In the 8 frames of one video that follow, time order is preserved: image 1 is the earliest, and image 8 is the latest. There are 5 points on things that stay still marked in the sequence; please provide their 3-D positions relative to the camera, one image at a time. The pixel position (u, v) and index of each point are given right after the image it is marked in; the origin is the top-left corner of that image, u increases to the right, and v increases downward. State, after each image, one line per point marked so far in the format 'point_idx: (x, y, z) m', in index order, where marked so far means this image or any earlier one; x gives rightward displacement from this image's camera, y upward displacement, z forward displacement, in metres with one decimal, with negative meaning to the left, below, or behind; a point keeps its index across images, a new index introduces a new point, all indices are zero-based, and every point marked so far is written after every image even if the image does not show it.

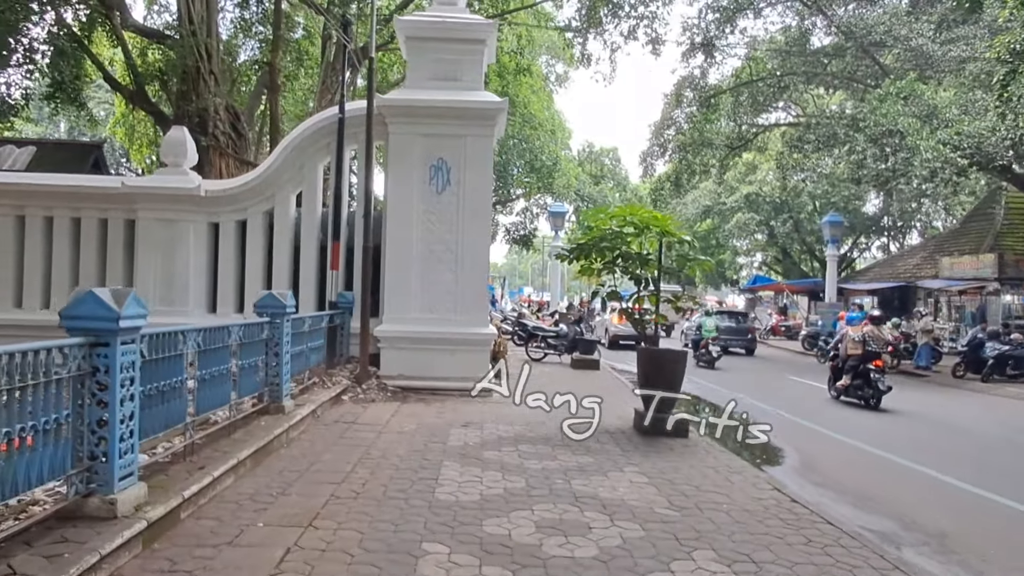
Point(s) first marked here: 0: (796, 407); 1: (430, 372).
0: (+4.6, -1.9, +11.7) m
1: (-1.1, -1.2, +10.1) m
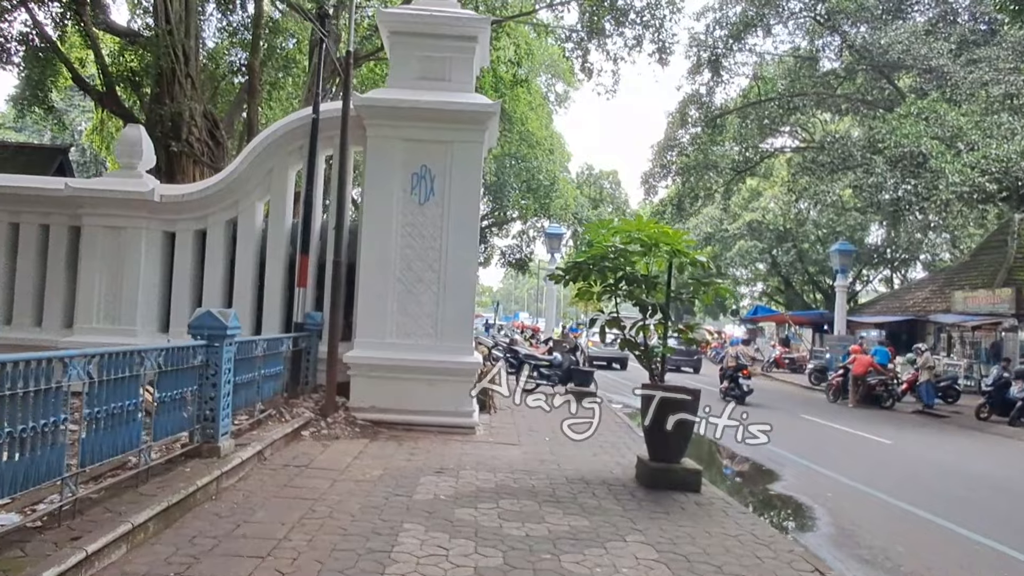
0: (+4.4, -2.3, +10.5) m
1: (-1.3, -1.4, +9.0) m
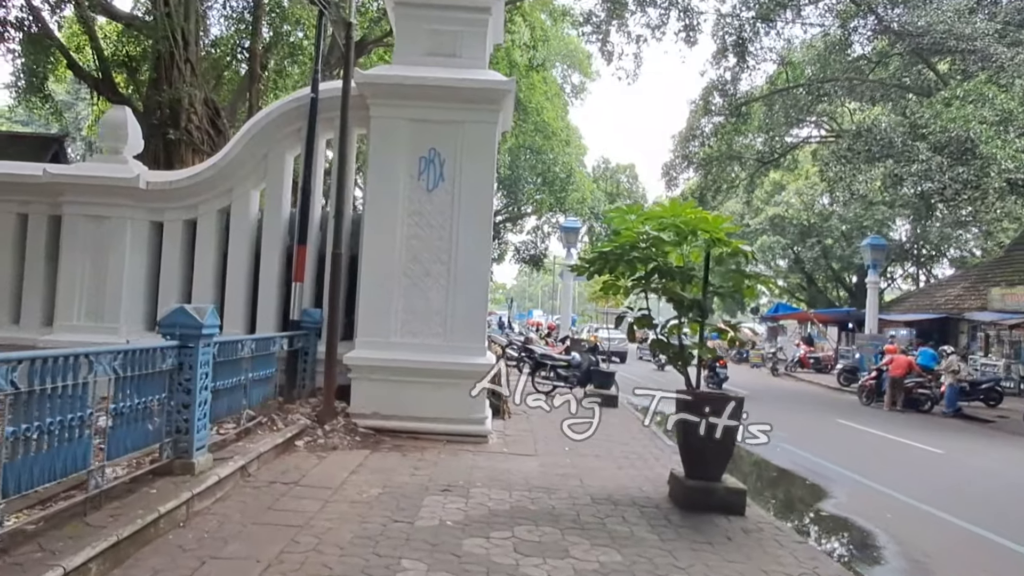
0: (+4.6, -2.2, +9.7) m
1: (-1.1, -1.4, +8.2) m
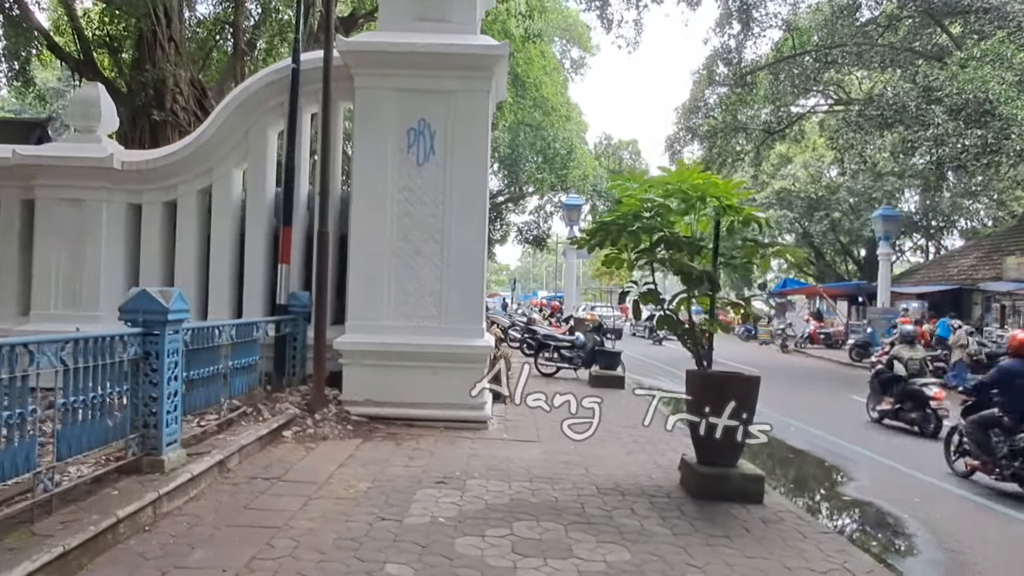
0: (+4.6, -1.9, +9.2) m
1: (-1.1, -1.2, +7.8) m
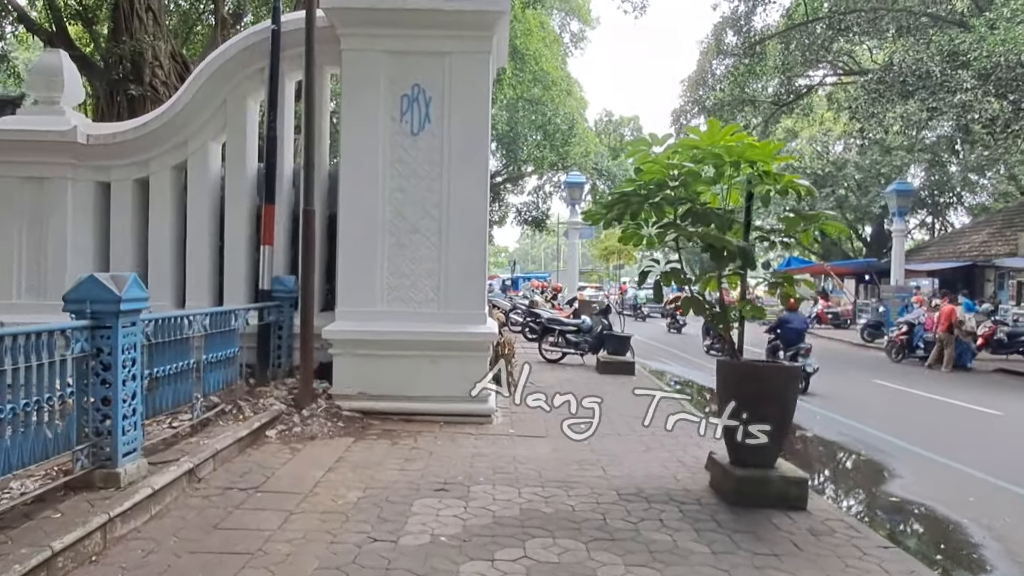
0: (+4.7, -1.6, +8.6) m
1: (-1.1, -1.0, +7.1) m
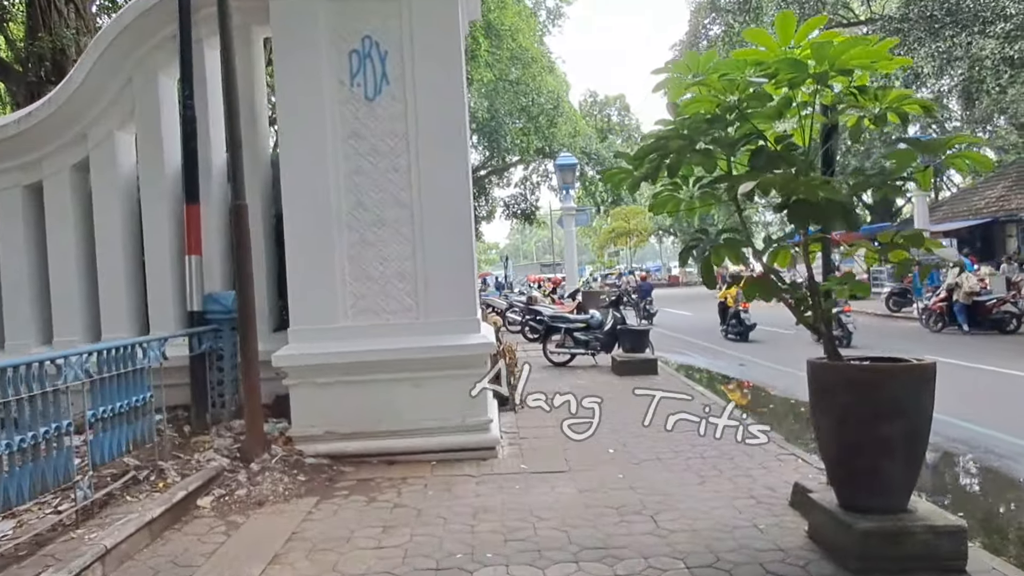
0: (+4.7, -1.2, +7.2) m
1: (-1.0, -1.0, +5.6) m
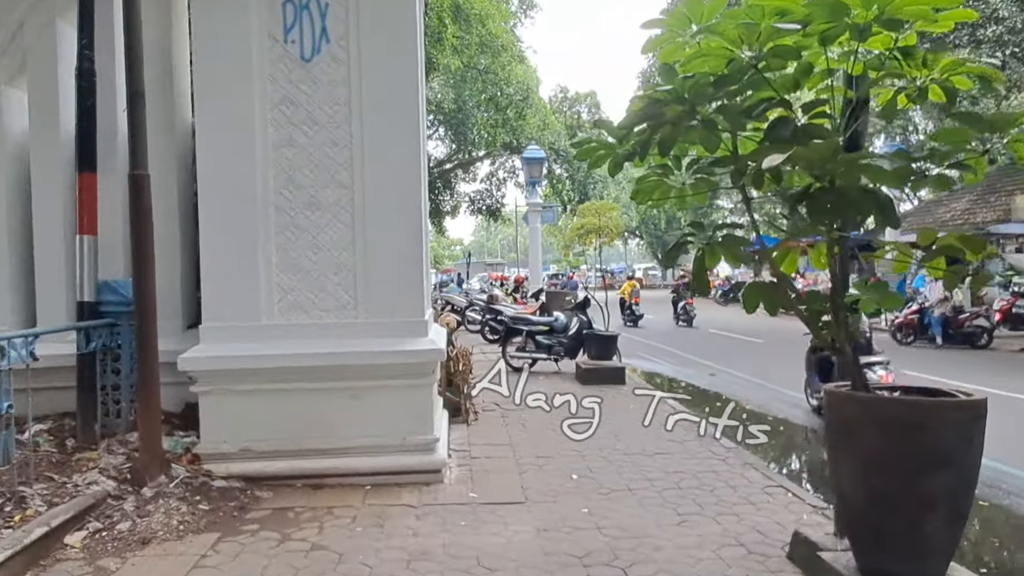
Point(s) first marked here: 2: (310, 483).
0: (+4.3, -1.3, +6.6) m
1: (-1.3, -1.0, +4.8) m
2: (-1.3, -1.2, +4.7) m
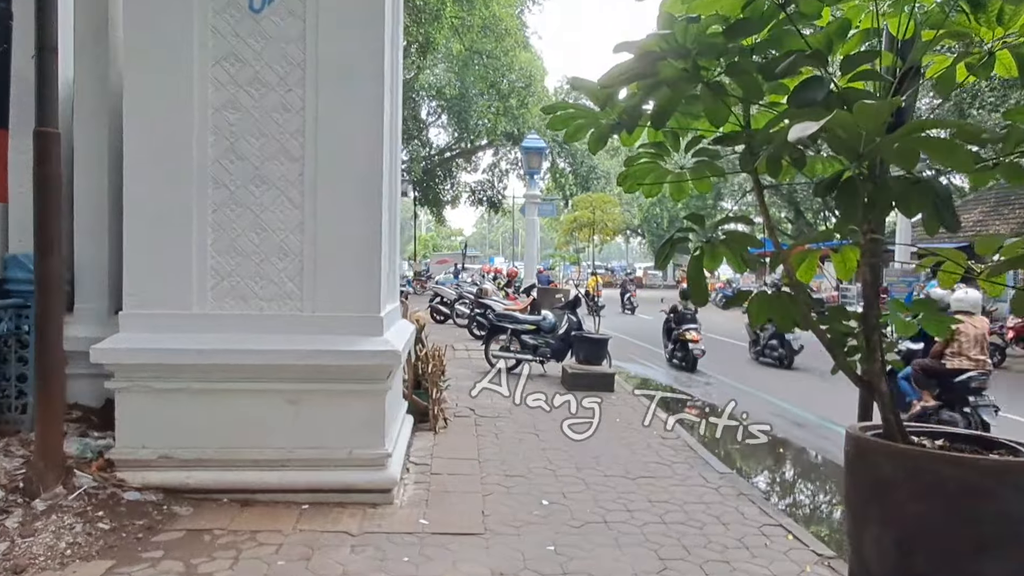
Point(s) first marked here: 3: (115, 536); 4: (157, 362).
0: (+4.1, -1.5, +6.0) m
1: (-1.6, -0.9, +4.2) m
2: (-1.6, -1.2, +4.1) m
3: (-1.9, -1.2, +3.5) m
4: (-2.0, -0.4, +4.1) m
